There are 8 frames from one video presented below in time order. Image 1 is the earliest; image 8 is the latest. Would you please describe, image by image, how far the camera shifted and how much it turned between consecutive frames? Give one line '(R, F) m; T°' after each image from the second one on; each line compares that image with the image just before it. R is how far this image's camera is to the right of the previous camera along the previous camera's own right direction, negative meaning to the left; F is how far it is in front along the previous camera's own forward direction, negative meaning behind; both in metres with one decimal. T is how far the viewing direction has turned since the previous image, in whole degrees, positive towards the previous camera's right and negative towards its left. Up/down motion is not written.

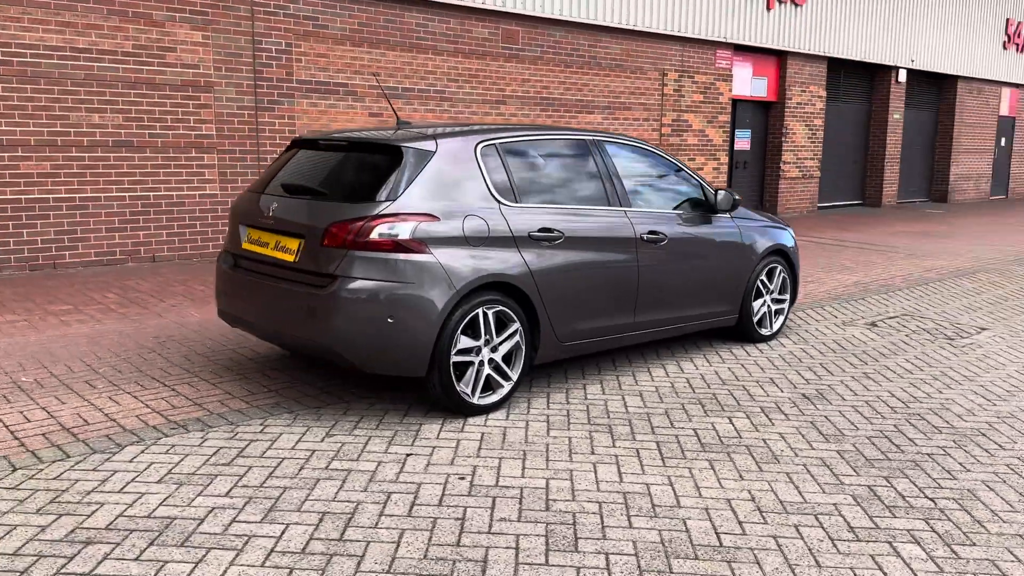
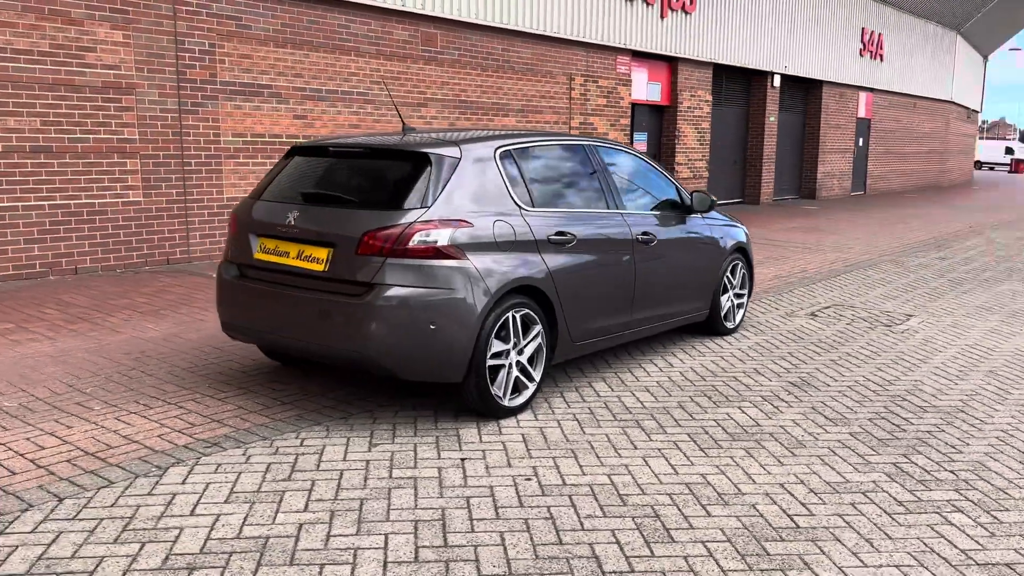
(-0.8, 0.0) m; +9°
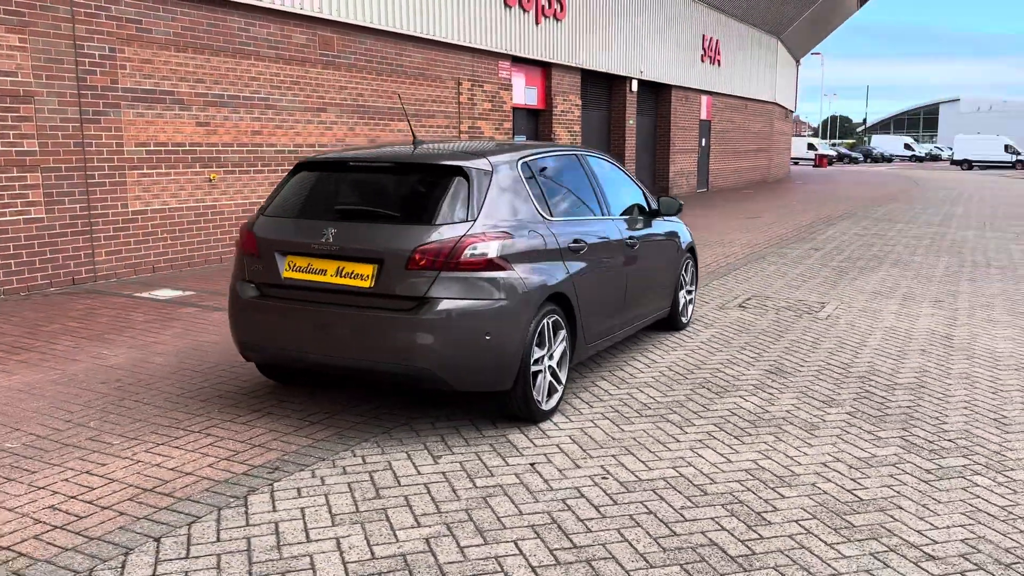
(-1.0, 0.0) m; +11°
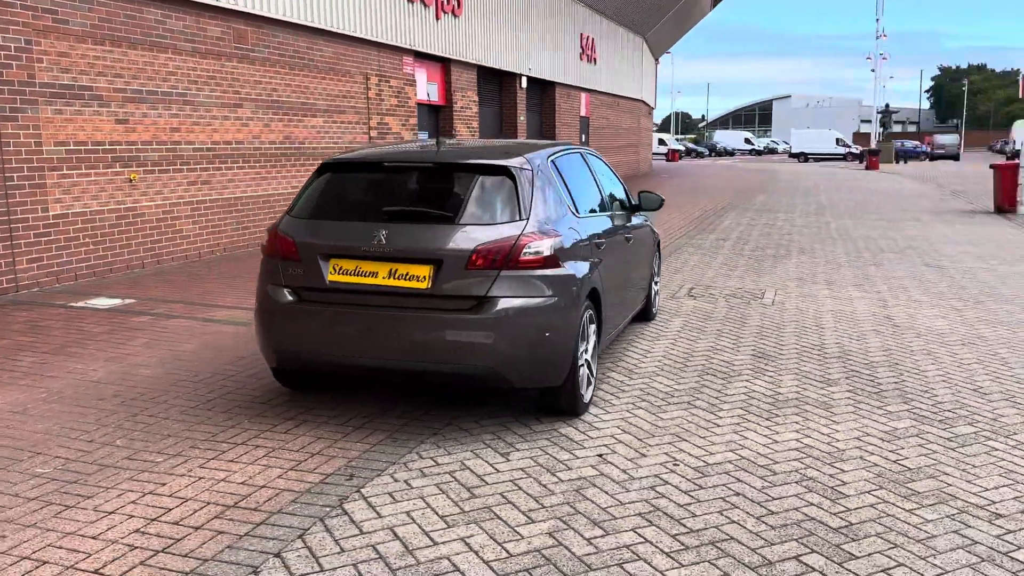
(-1.0, 0.0) m; +9°
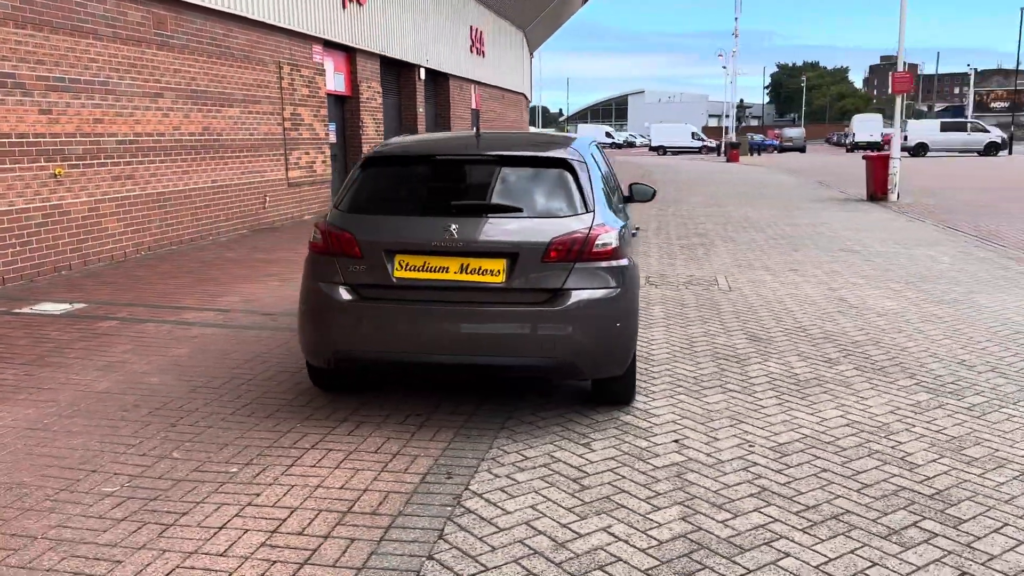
(-1.0, +0.1) m; +9°
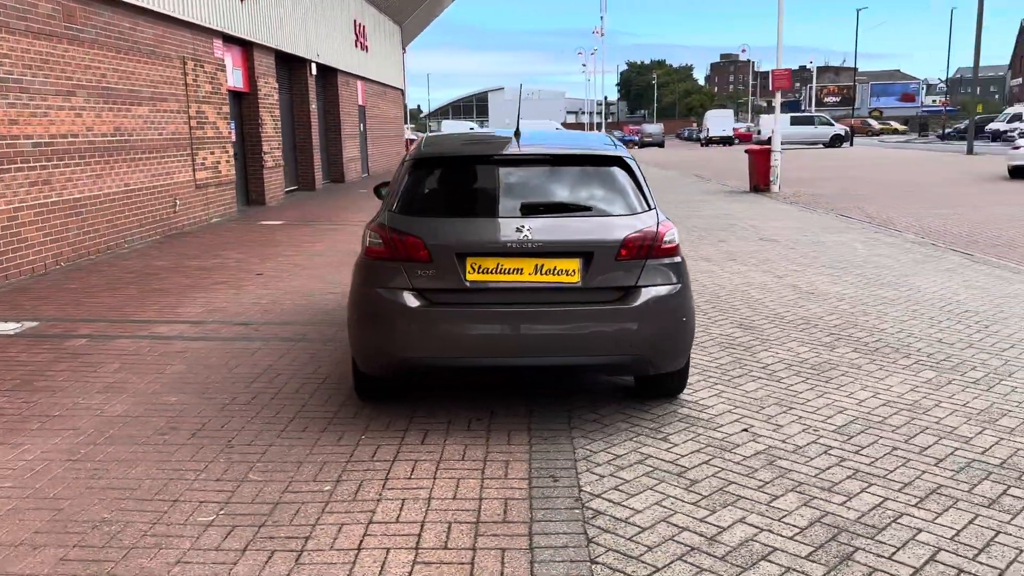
(-1.0, +0.1) m; +9°
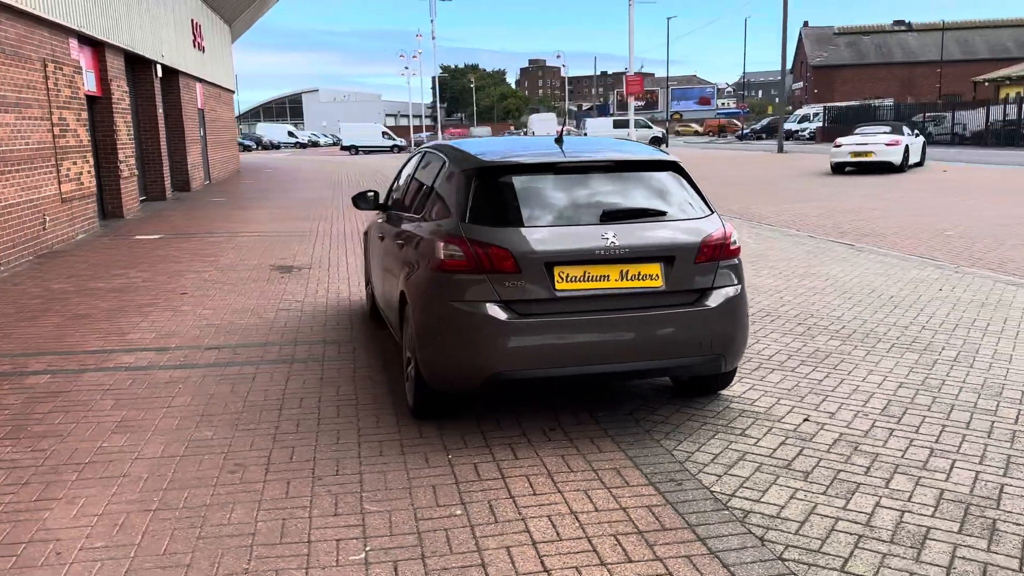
(-1.2, +0.2) m; +12°
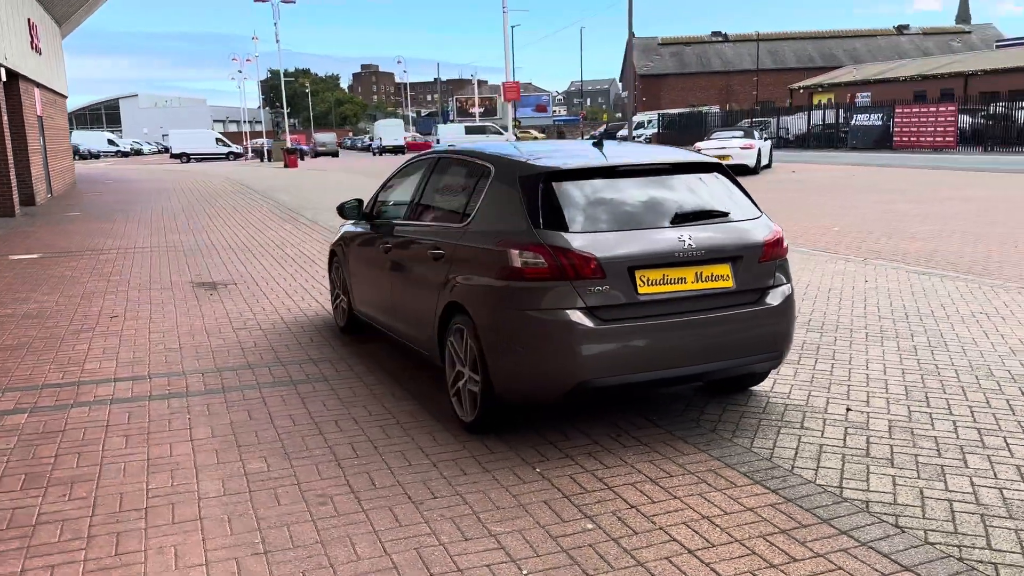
(-1.1, +0.2) m; +10°
